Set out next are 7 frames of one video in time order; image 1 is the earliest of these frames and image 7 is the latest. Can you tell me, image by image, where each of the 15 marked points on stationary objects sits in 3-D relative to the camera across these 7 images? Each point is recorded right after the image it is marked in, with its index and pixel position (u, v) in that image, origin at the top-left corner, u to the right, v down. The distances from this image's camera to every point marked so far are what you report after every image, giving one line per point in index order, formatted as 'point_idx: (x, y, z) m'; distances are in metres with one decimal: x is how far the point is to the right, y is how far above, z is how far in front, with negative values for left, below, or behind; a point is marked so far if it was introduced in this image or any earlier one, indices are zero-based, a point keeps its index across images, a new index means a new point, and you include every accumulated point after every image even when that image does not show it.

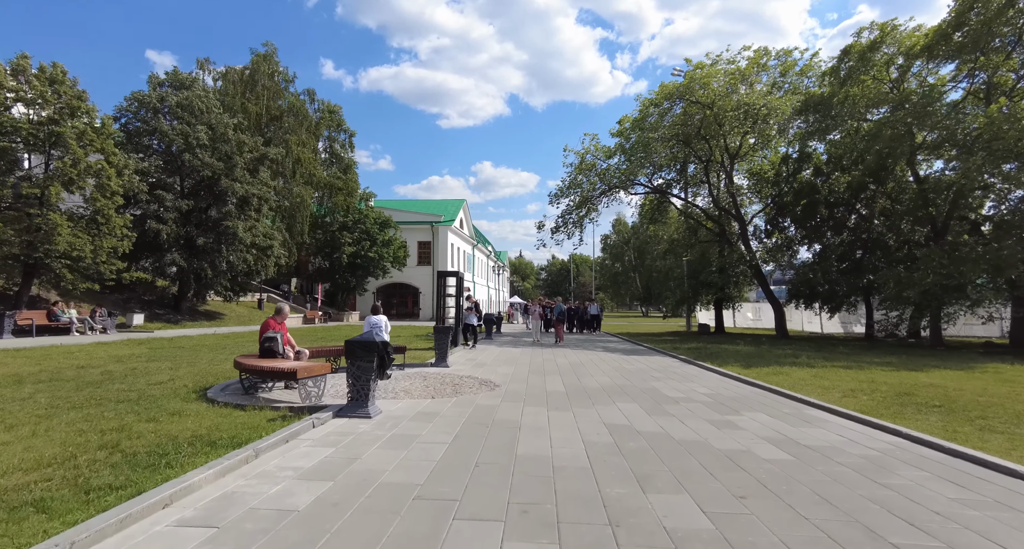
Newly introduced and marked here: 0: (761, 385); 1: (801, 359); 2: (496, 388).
0: (+4.5, -2.1, +9.6) m
1: (+8.1, -2.4, +14.8) m
2: (-0.3, -1.9, +8.9) m
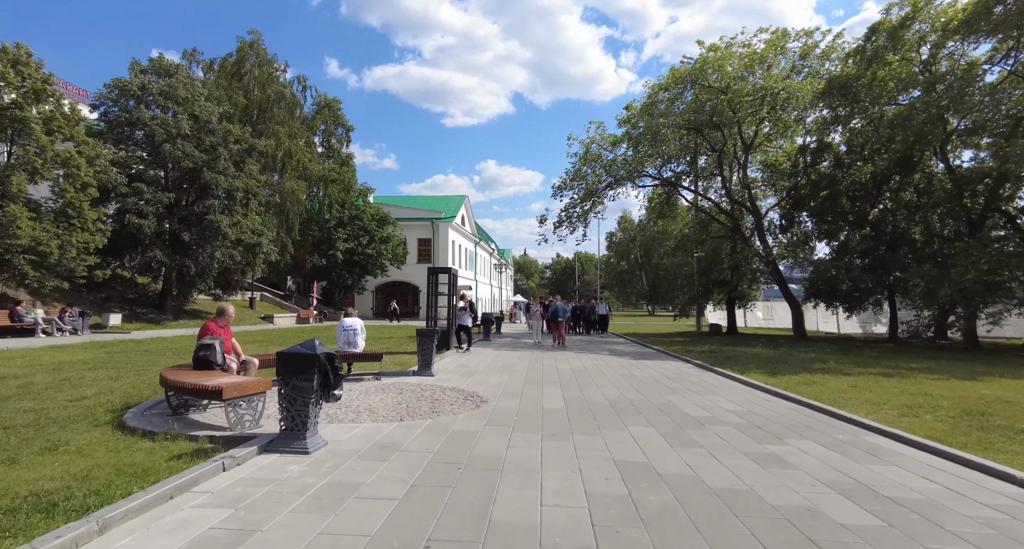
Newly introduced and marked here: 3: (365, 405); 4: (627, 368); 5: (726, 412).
0: (+4.4, -2.0, +8.1) m
1: (+8.1, -2.3, +13.3) m
2: (-0.4, -1.9, +7.5) m
3: (-1.9, -1.7, +6.9) m
4: (+2.8, -2.3, +12.8) m
5: (+3.0, -2.0, +7.4) m
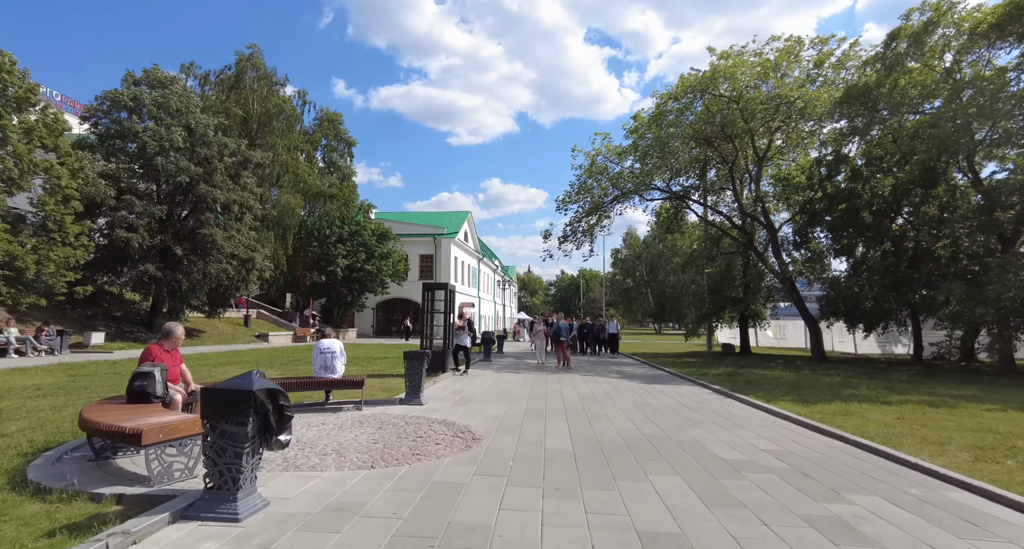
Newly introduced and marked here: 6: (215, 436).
0: (+4.4, -2.2, +6.9) m
1: (+8.1, -2.7, +12.1) m
2: (-0.5, -2.0, +6.3) m
3: (-2.0, -1.9, +5.8) m
4: (+2.8, -2.7, +11.6) m
5: (+3.0, -2.1, +6.2) m
6: (-2.1, -1.1, +3.7) m
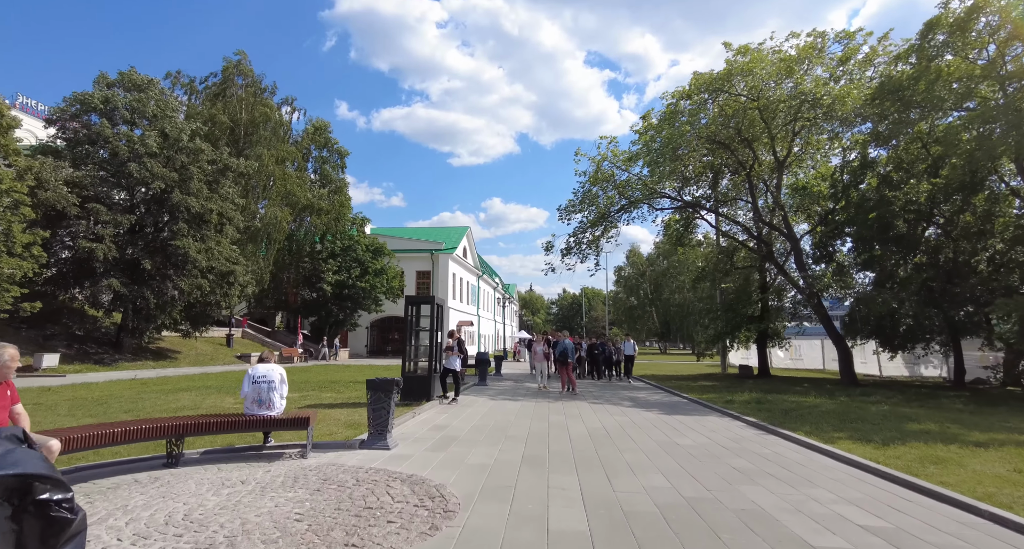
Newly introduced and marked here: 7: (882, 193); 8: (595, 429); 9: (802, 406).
0: (+4.3, -2.2, +4.9) m
1: (+8.0, -2.9, +10.1) m
2: (-0.6, -2.0, +4.4) m
3: (-2.1, -1.9, +3.8) m
4: (+2.7, -2.9, +9.6) m
5: (+2.9, -2.1, +4.2) m
6: (-2.2, -1.0, +1.8) m
7: (+13.9, +3.1, +19.8) m
8: (+1.5, -2.8, +9.5) m
9: (+7.2, -3.3, +13.1) m
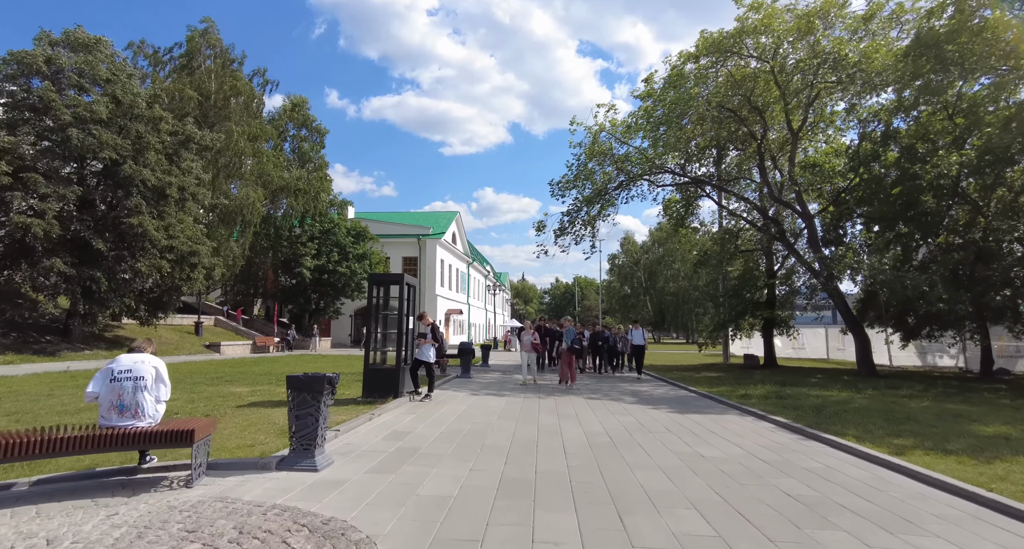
0: (+4.1, -1.8, +3.1) m
1: (+7.7, -2.4, +8.4) m
2: (-0.8, -1.7, +2.5) m
3: (-2.3, -1.5, +1.9) m
4: (+2.4, -2.4, +7.8) m
5: (+2.7, -1.8, +2.4) m
6: (-2.4, -0.7, -0.2) m
7: (+13.4, +3.7, +18.0) m
8: (+1.2, -2.3, +7.7) m
9: (+6.8, -2.7, +11.3) m
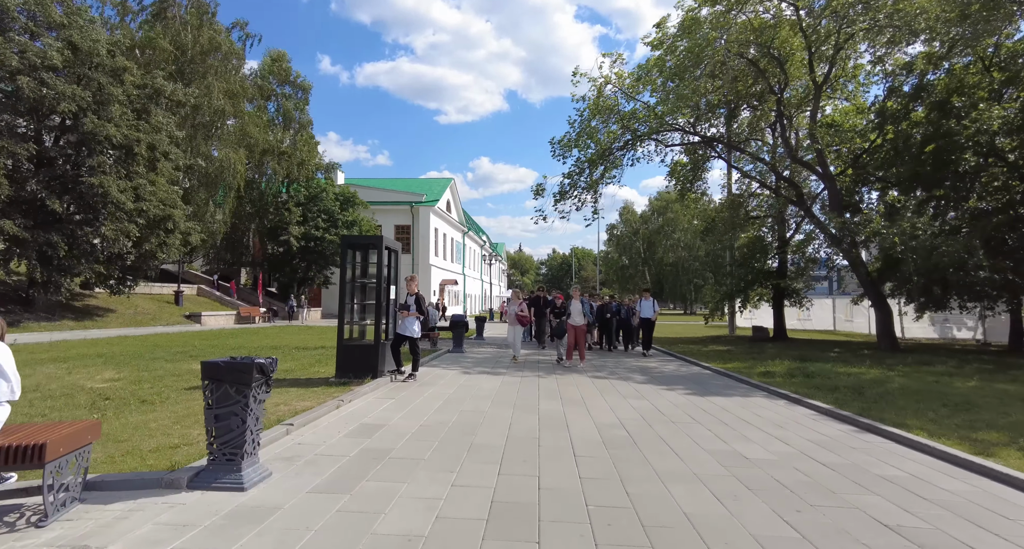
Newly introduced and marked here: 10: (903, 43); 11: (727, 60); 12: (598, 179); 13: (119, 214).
0: (+4.1, -1.6, +1.8) m
1: (+7.6, -1.9, +7.1) m
2: (-0.8, -1.4, +1.1) m
3: (-2.3, -1.3, +0.6) m
4: (+2.4, -1.9, +6.5) m
5: (+2.7, -1.6, +1.1) m
6: (-2.4, -0.6, -1.6) m
7: (+13.3, +4.8, +16.4) m
8: (+1.2, -1.8, +6.4) m
9: (+6.8, -2.0, +10.1) m
10: (+12.3, +7.4, +16.5) m
11: (+7.1, +7.1, +17.2) m
12: (+3.3, +3.6, +19.9) m
13: (-14.7, +2.3, +19.5) m
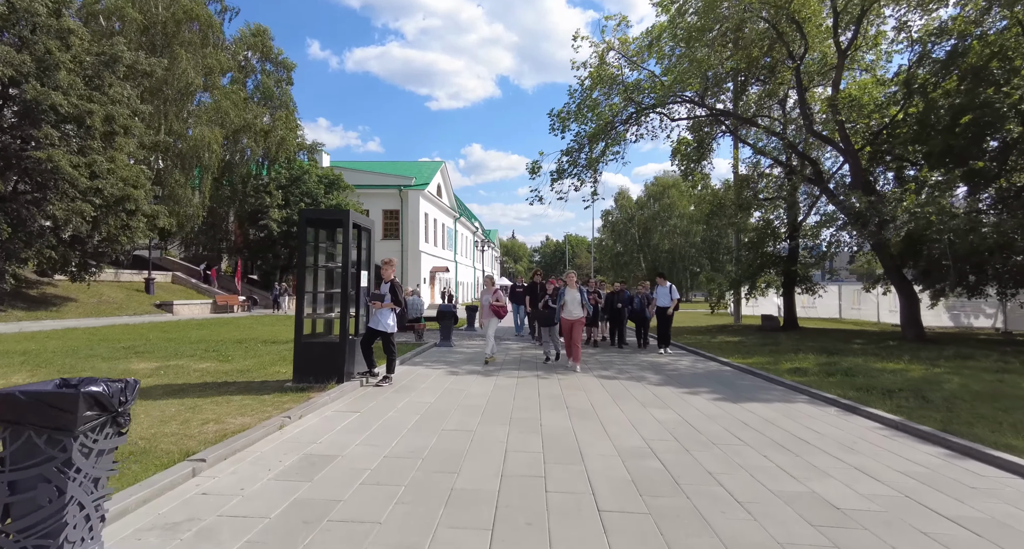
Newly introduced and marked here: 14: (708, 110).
0: (+4.1, -1.5, +0.4) m
1: (+7.6, -1.7, +5.7) m
2: (-0.7, -1.4, -0.4) m
3: (-2.2, -1.3, -1.0) m
4: (+2.4, -1.7, +5.0) m
5: (+2.7, -1.5, -0.4) m
6: (-2.3, -0.6, -3.1) m
7: (+13.1, +5.2, +15.0) m
8: (+1.1, -1.6, +4.9) m
9: (+6.7, -1.8, +8.7) m
10: (+12.1, +7.8, +15.0) m
11: (+6.9, +7.5, +15.6) m
12: (+3.0, +4.1, +18.3) m
13: (-15.0, +2.7, +17.7) m
14: (+7.0, +5.9, +18.6) m
